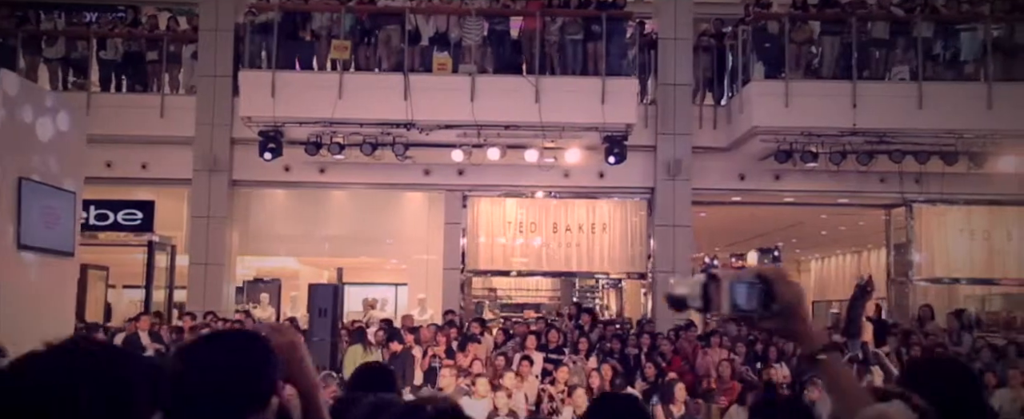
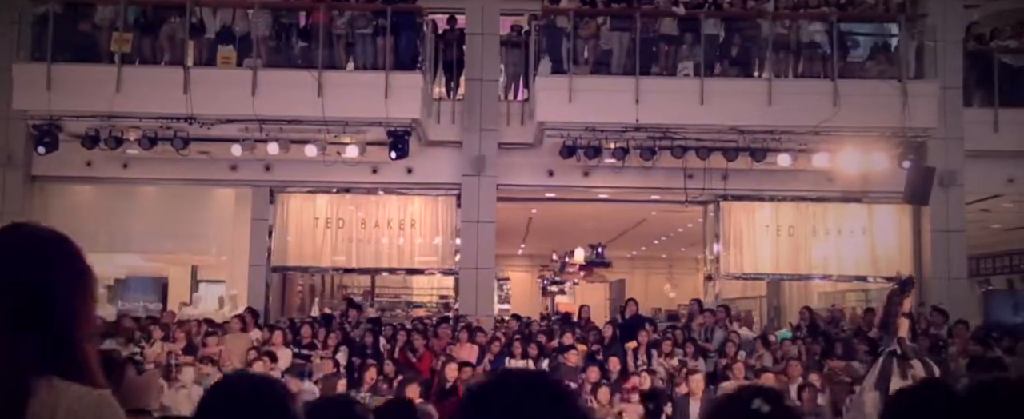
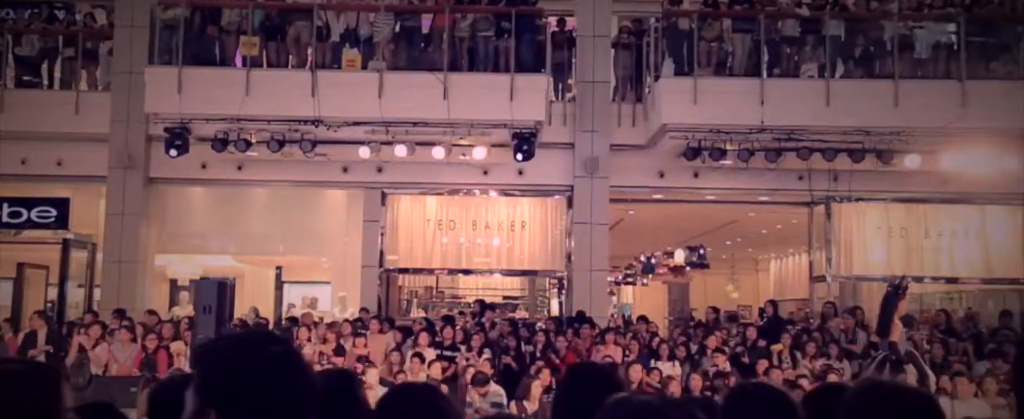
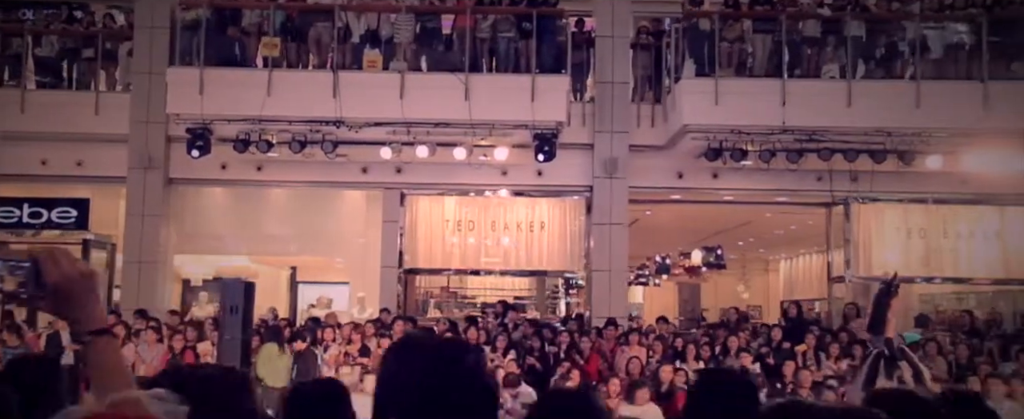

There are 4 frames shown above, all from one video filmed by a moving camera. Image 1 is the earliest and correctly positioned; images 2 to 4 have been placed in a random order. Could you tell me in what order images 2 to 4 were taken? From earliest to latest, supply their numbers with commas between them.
4, 3, 2
